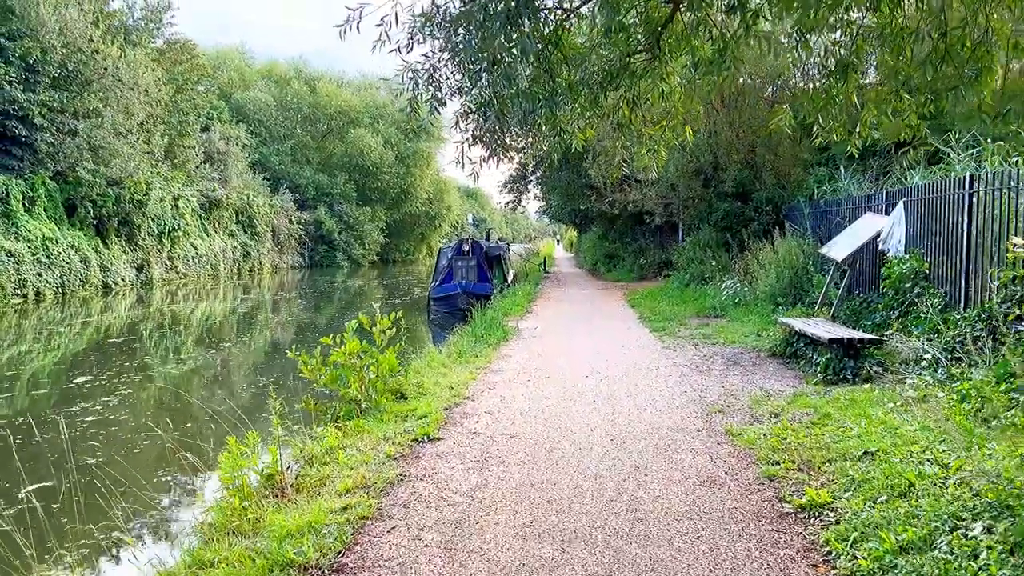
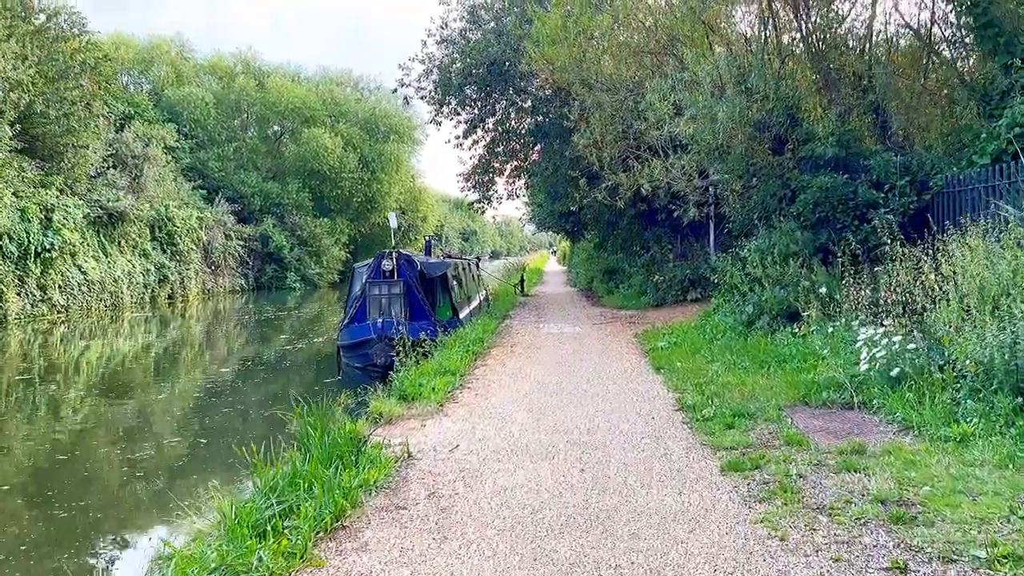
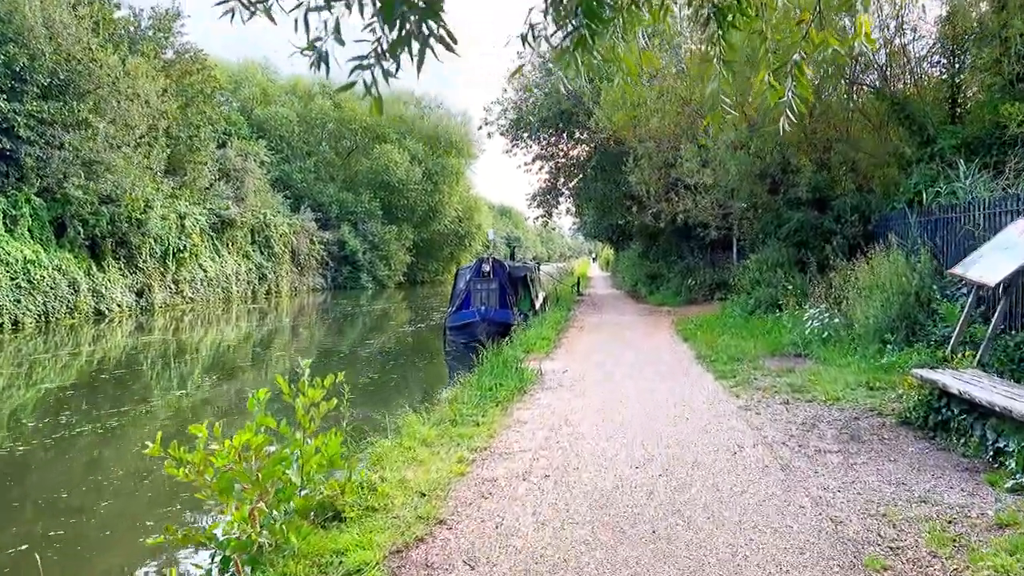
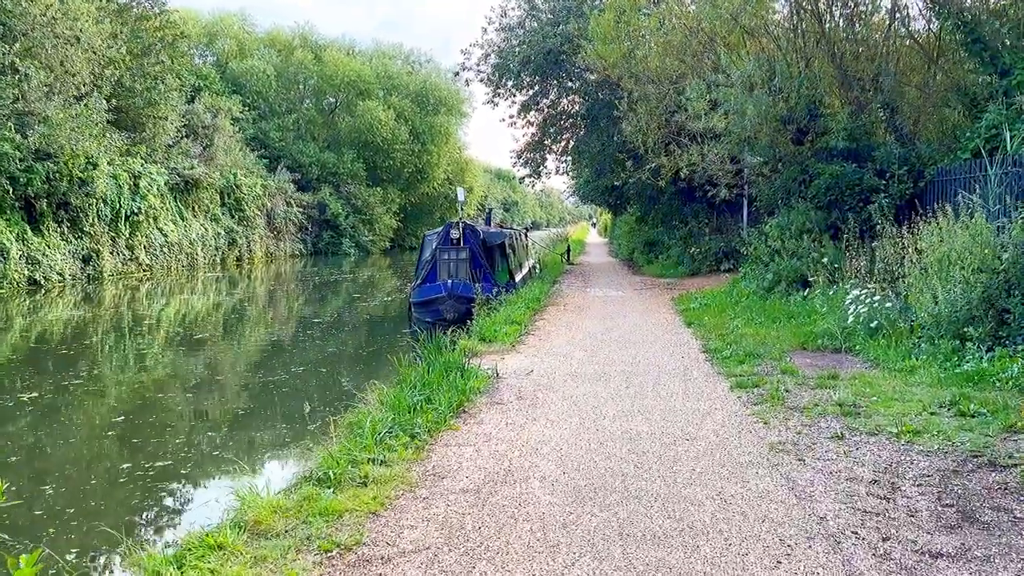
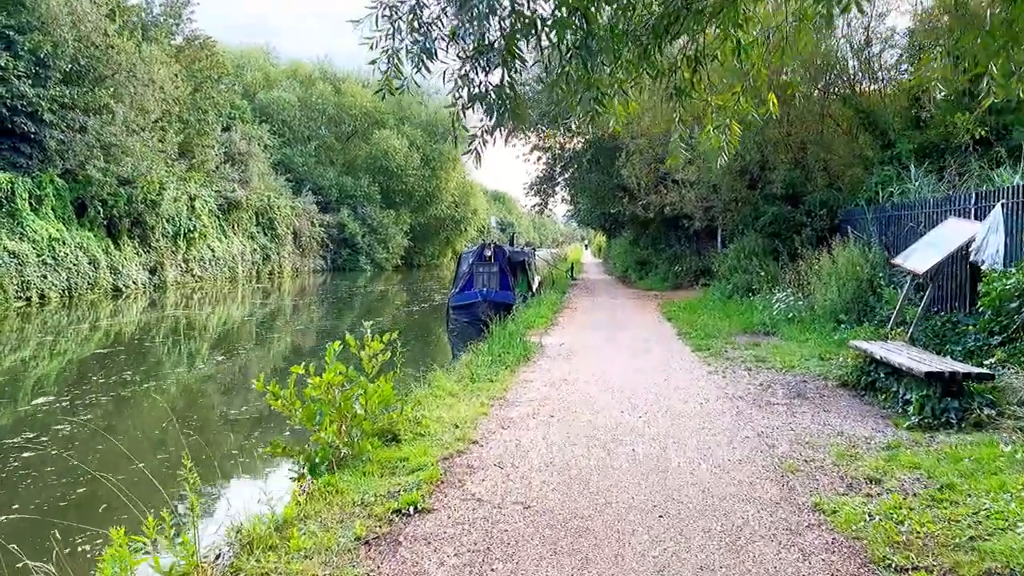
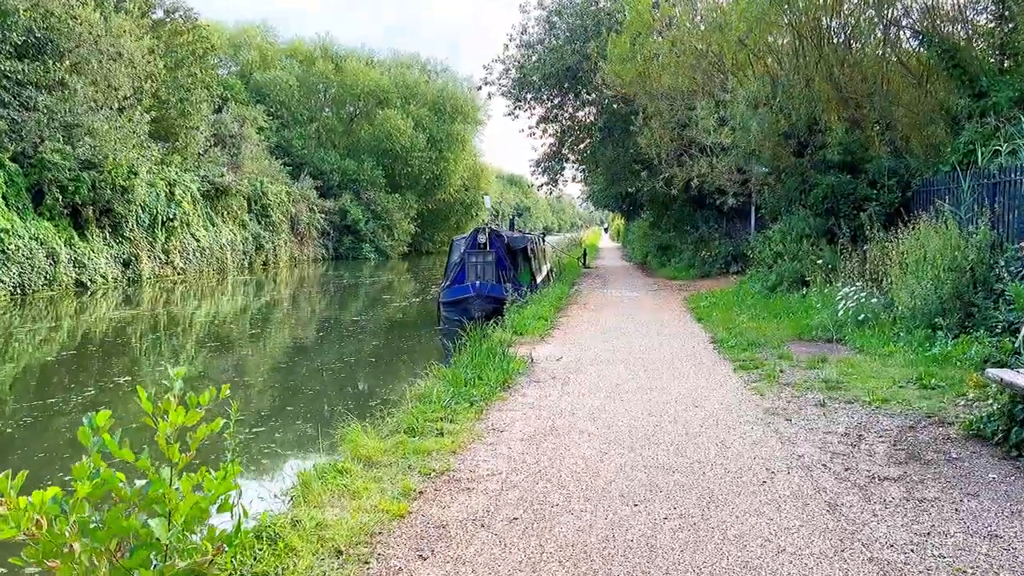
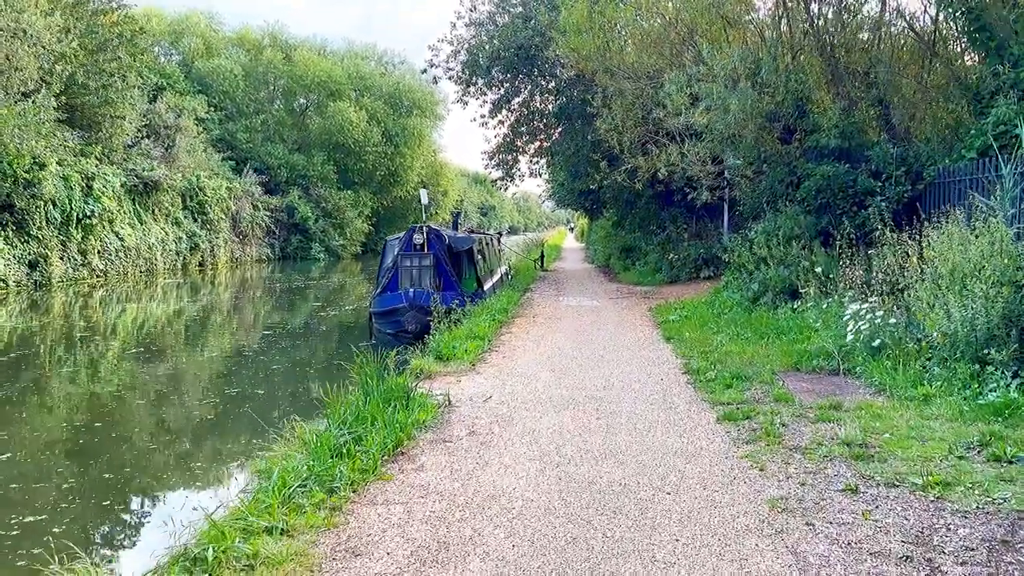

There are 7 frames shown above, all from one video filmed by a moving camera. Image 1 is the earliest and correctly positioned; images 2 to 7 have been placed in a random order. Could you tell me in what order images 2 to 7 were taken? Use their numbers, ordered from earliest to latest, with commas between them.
5, 3, 6, 4, 7, 2
